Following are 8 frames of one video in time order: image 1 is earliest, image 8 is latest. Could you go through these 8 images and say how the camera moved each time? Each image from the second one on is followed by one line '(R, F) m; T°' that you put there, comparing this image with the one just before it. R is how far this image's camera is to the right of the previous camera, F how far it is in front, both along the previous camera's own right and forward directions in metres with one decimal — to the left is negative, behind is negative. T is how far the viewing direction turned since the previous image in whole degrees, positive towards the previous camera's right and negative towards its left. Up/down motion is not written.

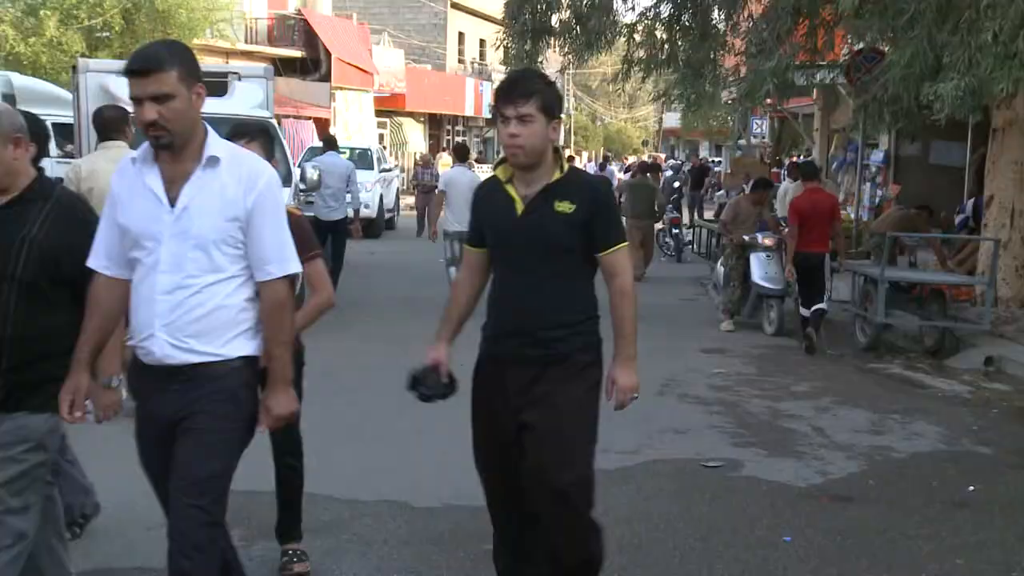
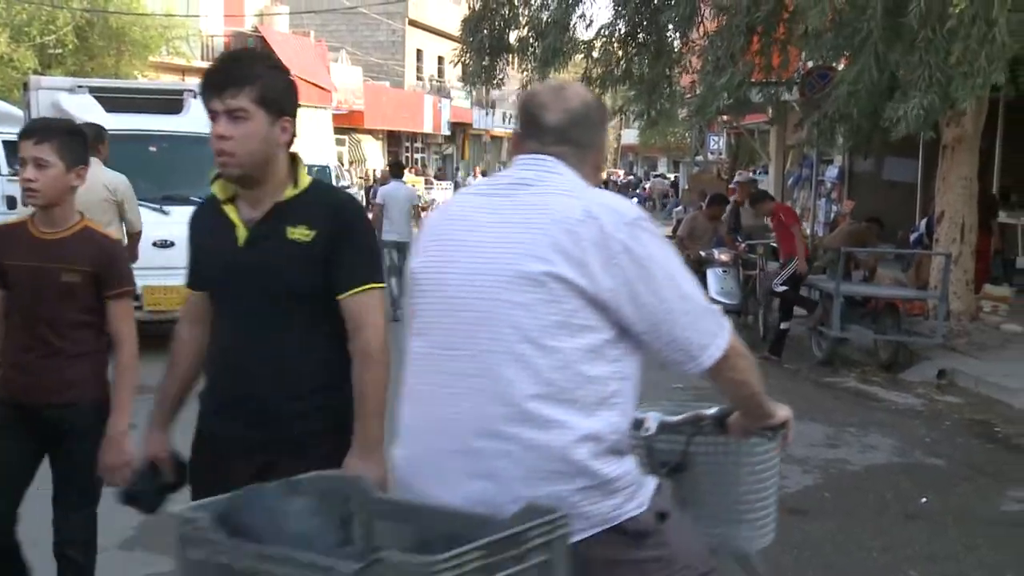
(+0.1, 0.0) m; +2°
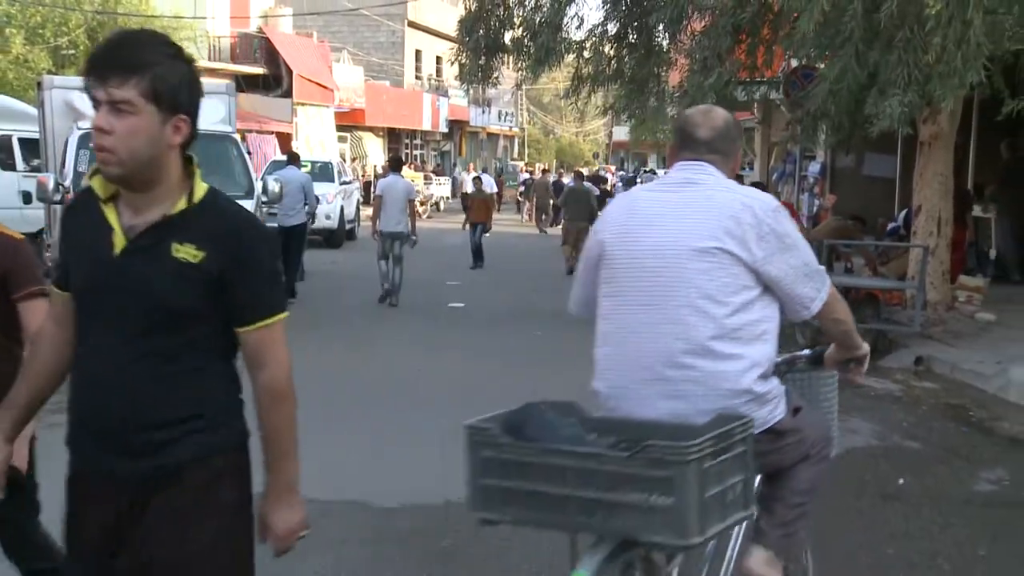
(0.0, -0.3) m; 0°
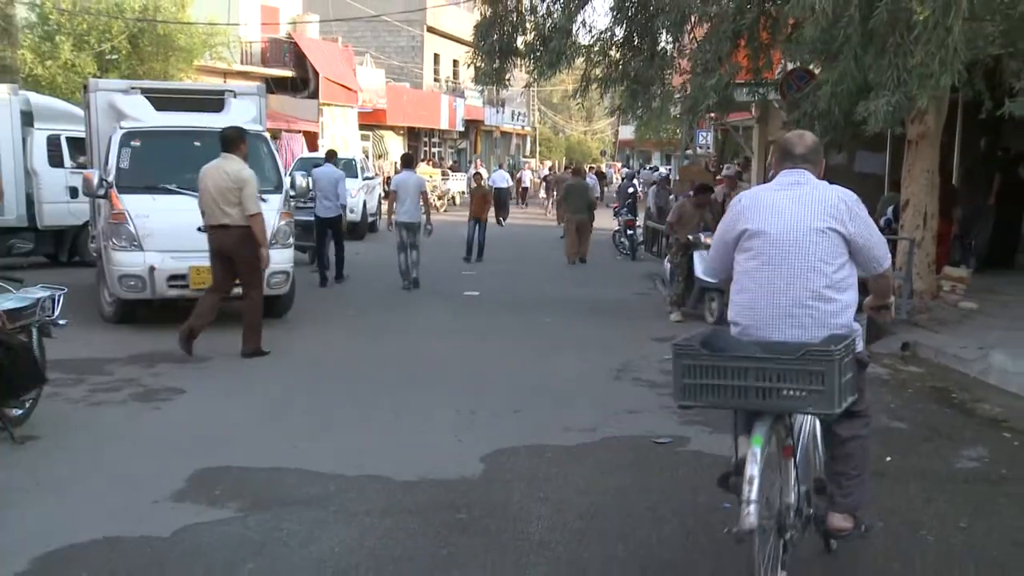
(0.0, -0.6) m; -1°
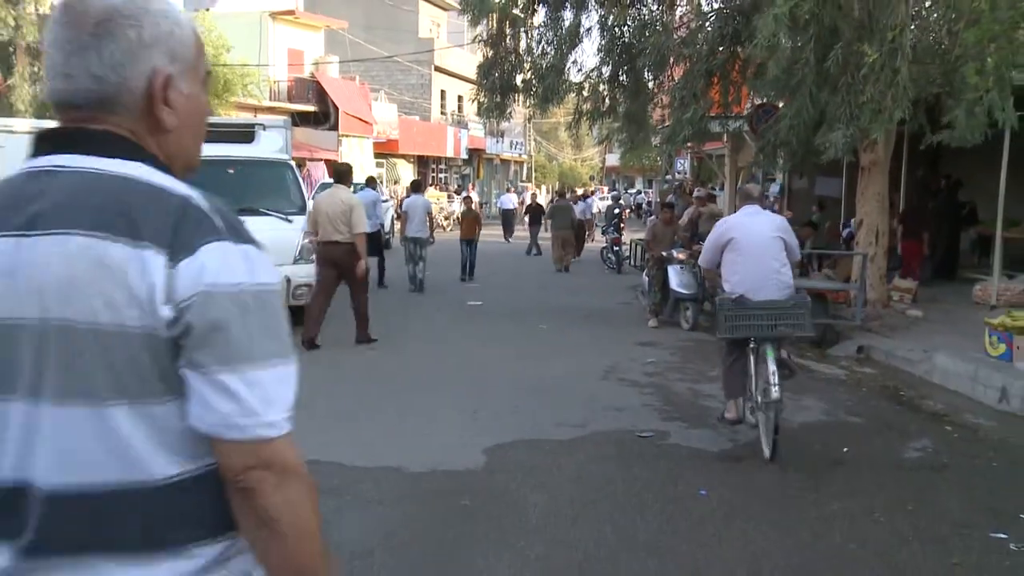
(0.0, -1.1) m; 0°
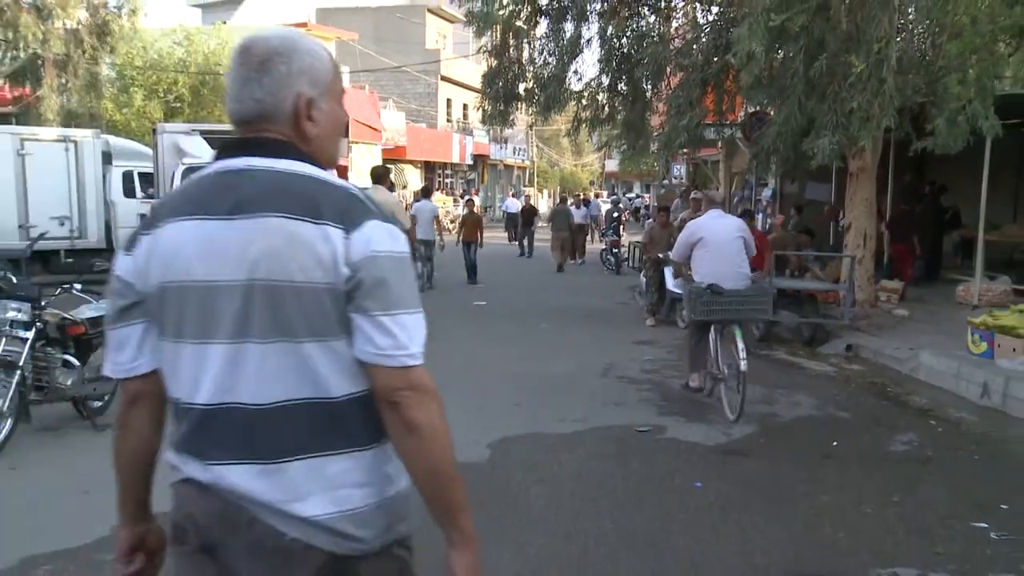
(0.0, -0.4) m; 0°
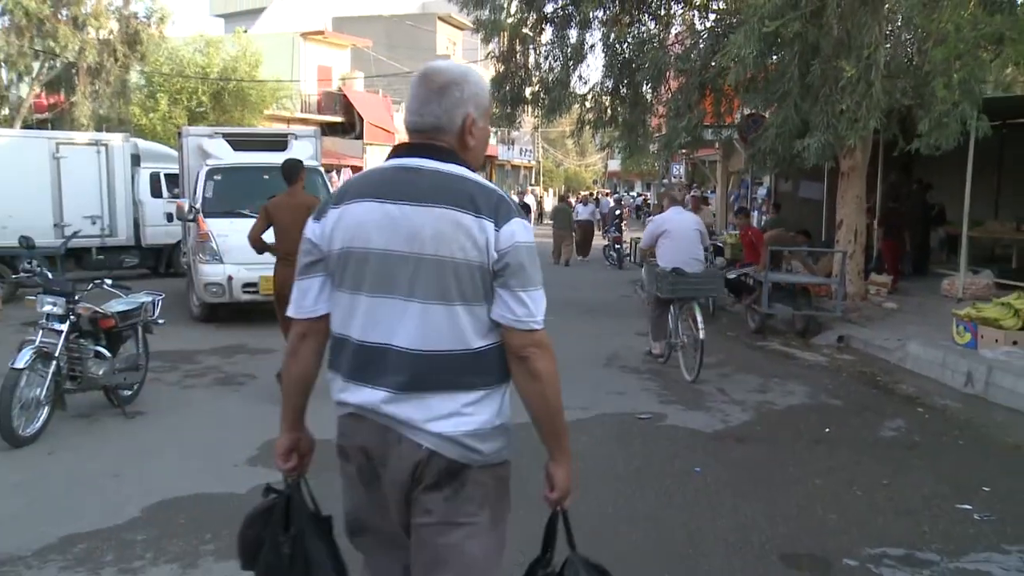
(0.0, -0.5) m; 0°
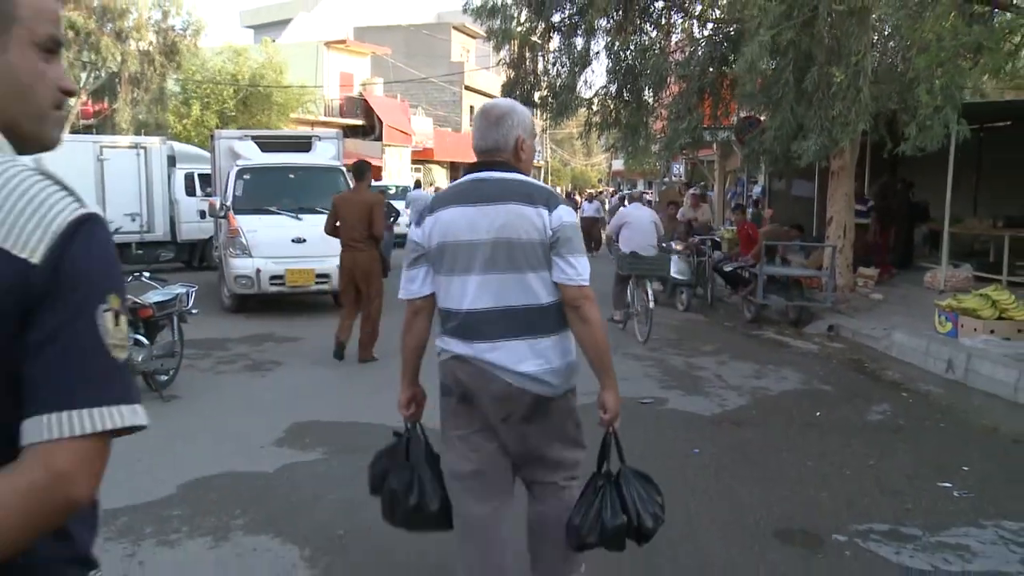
(0.0, -0.7) m; -1°
